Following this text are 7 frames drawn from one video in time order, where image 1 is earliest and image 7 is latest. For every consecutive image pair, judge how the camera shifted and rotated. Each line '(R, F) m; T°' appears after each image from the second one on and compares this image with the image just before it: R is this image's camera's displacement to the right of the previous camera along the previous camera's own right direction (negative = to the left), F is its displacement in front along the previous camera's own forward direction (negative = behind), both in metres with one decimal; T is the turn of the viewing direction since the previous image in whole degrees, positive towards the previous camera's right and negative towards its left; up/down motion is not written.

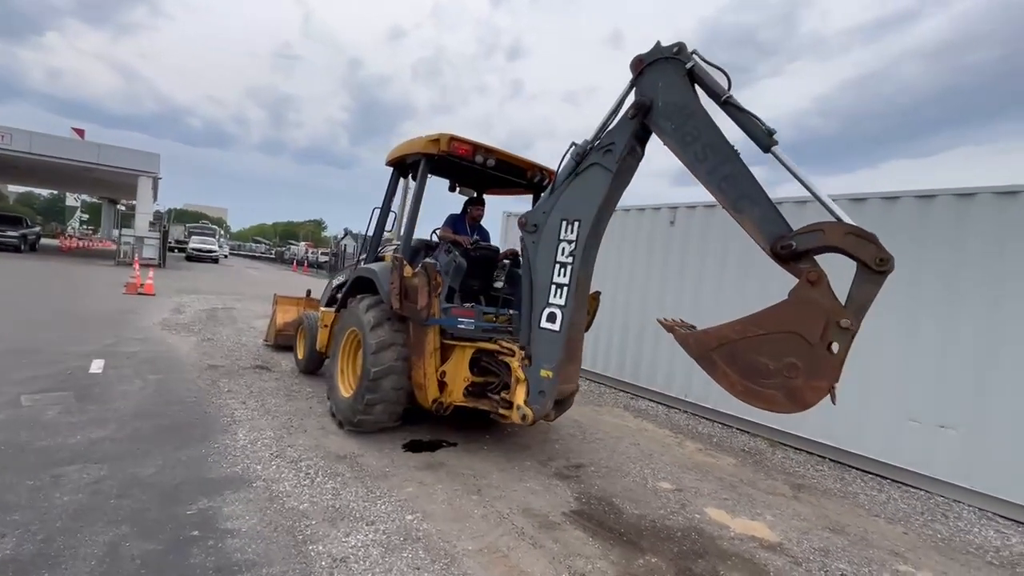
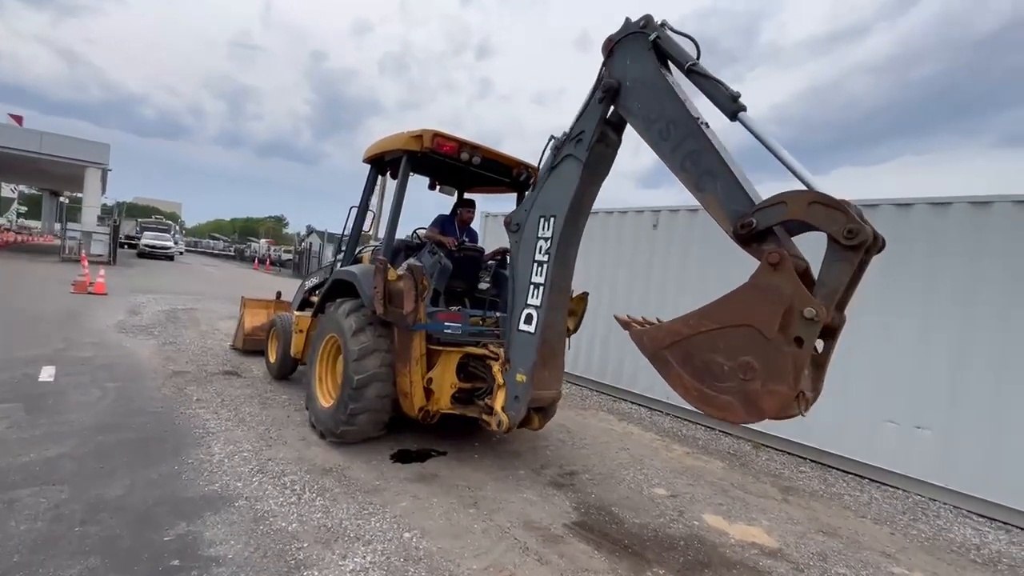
(-0.2, +0.1) m; +4°
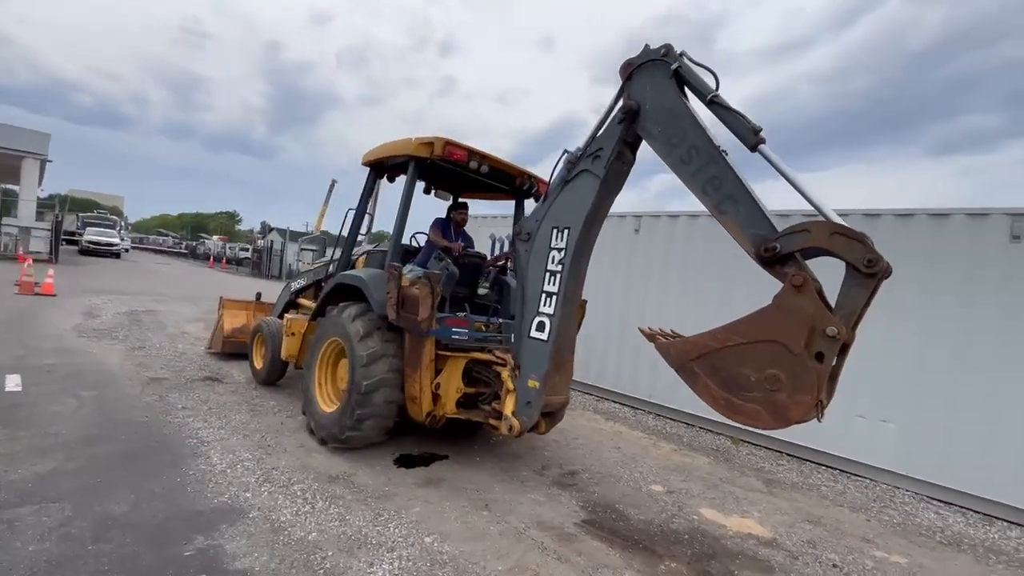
(-0.4, -0.1) m; +4°
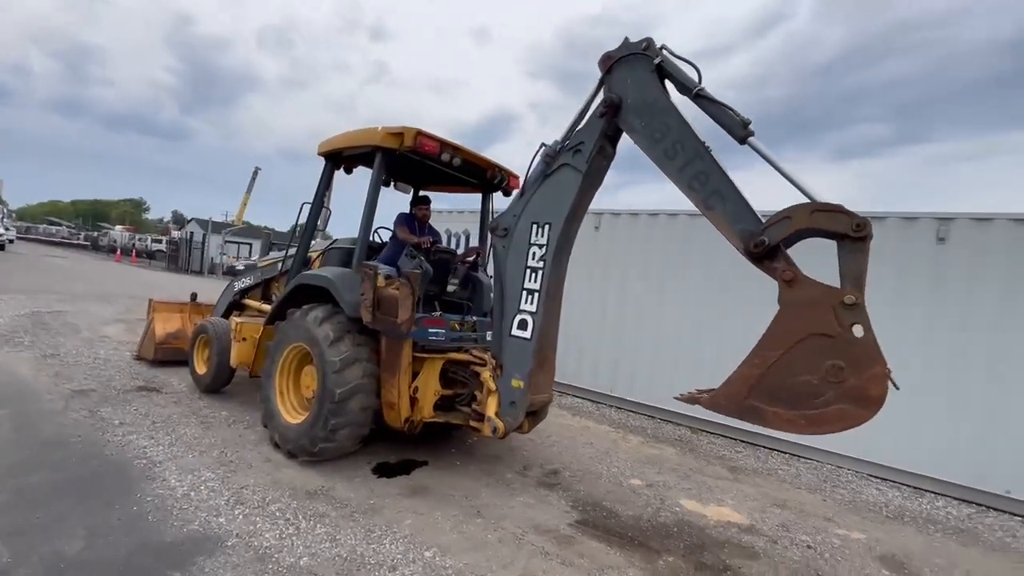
(-0.4, +0.1) m; +8°
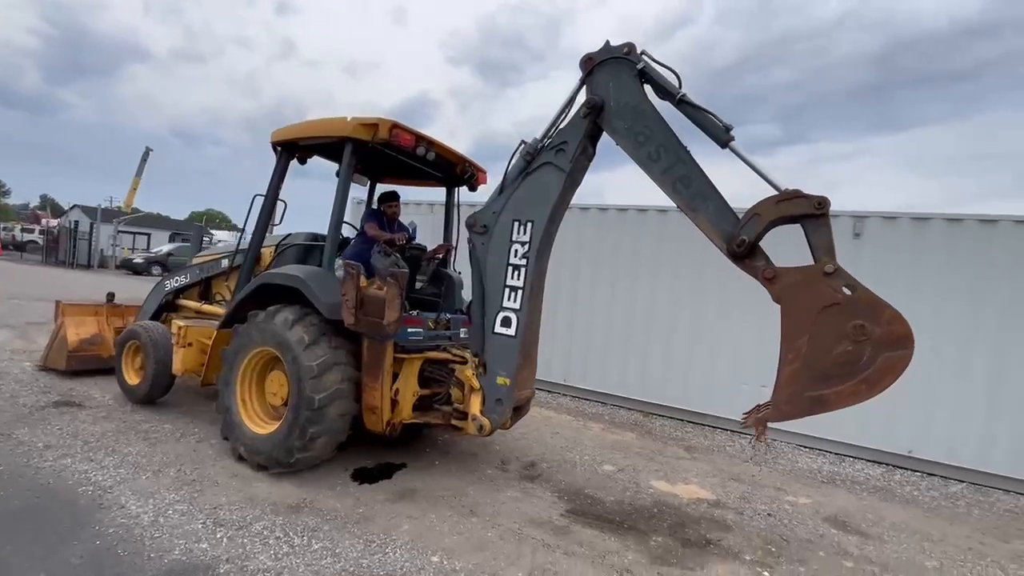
(-0.5, 0.0) m; +9°
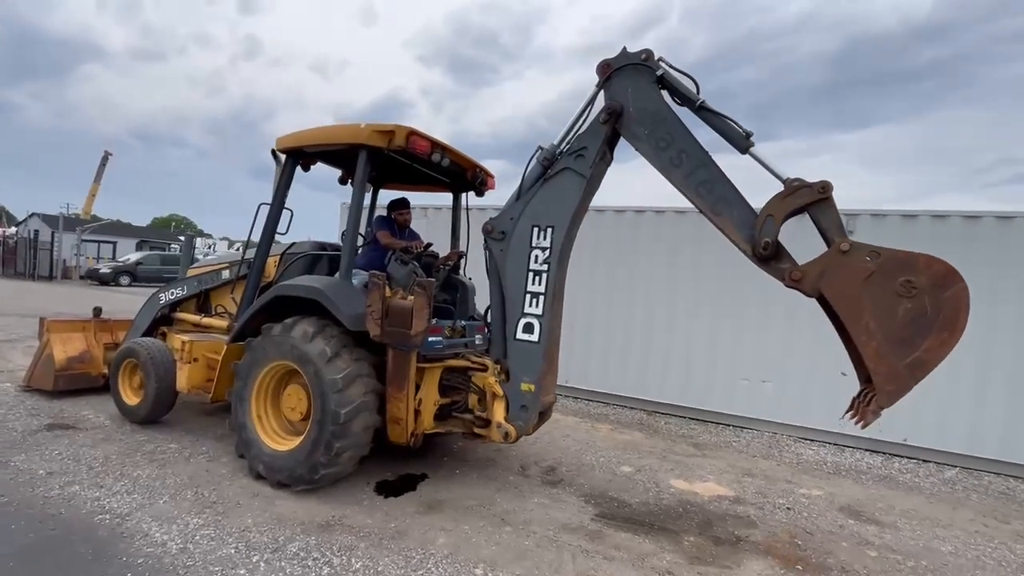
(-0.4, 0.0) m; +3°
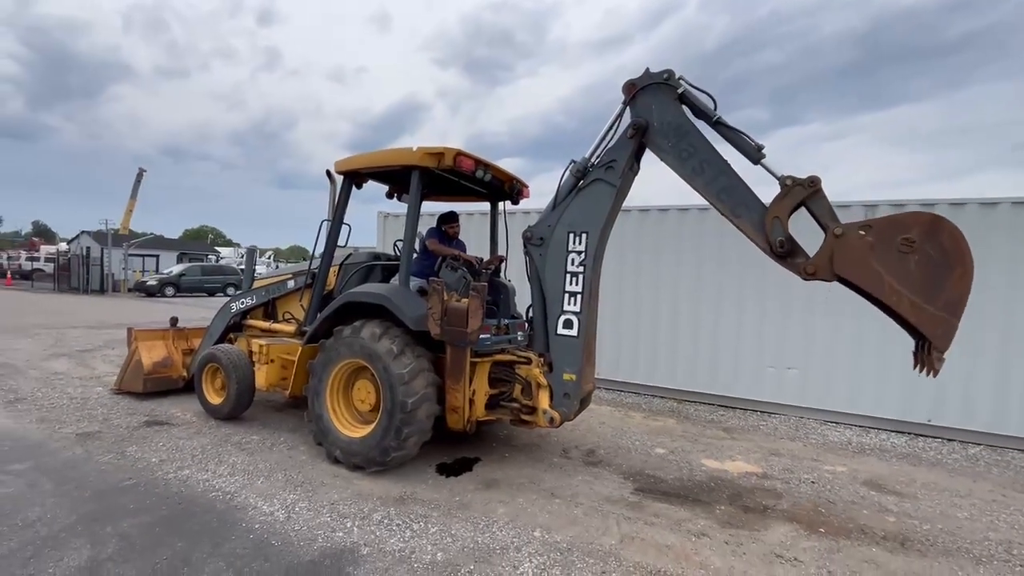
(-0.2, -0.5) m; -3°
